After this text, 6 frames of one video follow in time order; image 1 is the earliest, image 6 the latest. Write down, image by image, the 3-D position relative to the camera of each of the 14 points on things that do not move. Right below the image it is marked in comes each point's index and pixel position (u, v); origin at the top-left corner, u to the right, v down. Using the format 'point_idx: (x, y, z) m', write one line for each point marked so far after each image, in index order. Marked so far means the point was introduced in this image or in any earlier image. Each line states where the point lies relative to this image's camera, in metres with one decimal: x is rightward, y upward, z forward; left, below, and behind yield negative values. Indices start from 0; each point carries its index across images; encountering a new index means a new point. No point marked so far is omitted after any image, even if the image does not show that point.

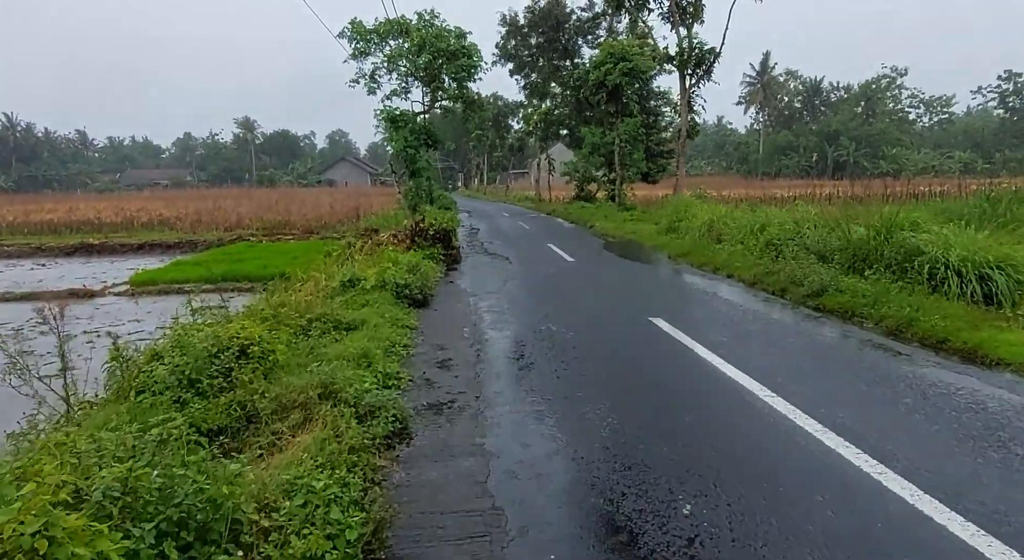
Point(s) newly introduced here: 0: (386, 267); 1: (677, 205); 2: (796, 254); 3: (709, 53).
0: (-1.8, +0.2, +8.7) m
1: (+5.0, +2.3, +18.7) m
2: (+4.4, +0.4, +9.5) m
3: (+5.8, +6.7, +18.0) m
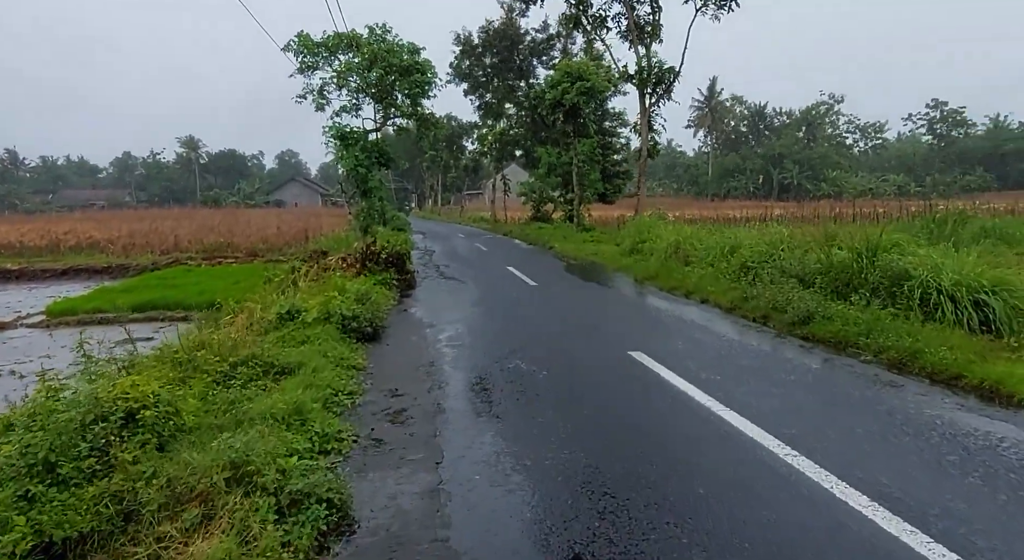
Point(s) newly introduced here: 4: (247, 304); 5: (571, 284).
0: (-2.3, -0.2, +7.8) m
1: (+3.7, +1.7, +18.3) m
2: (+3.8, 0.0, +9.0) m
3: (+4.5, +6.0, +17.7) m
4: (-3.9, -0.4, +9.1) m
5: (+1.3, -0.1, +13.5) m
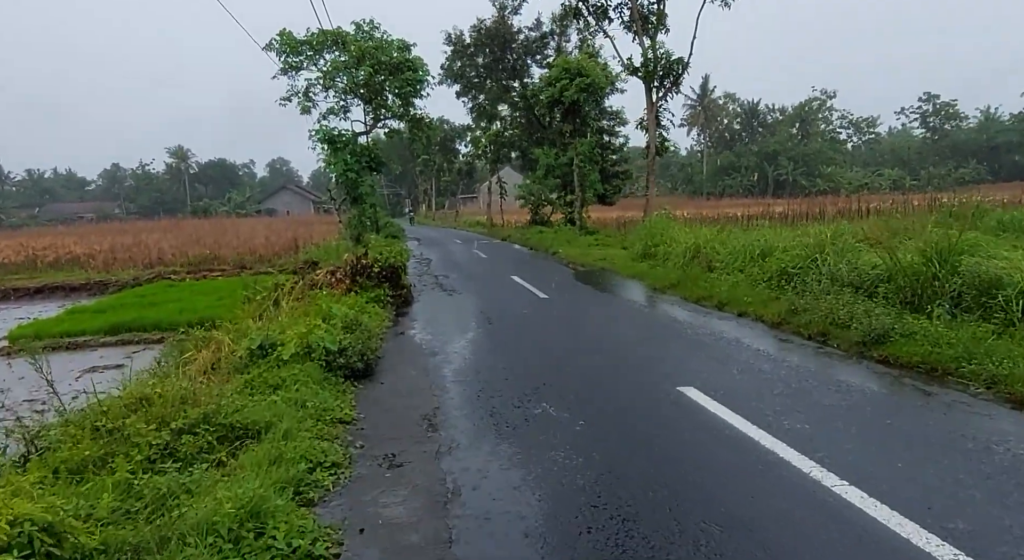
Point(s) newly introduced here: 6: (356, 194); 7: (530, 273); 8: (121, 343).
0: (-2.1, -0.5, +6.6) m
1: (+3.8, +1.5, +17.1) m
2: (+4.0, -0.1, +7.8) m
3: (+4.5, +5.9, +16.6) m
4: (-3.8, -0.7, +7.9) m
5: (+1.4, -0.2, +12.3) m
6: (-4.9, +2.7, +19.3) m
7: (+0.5, +0.2, +16.5) m
8: (-9.0, -1.5, +14.1) m
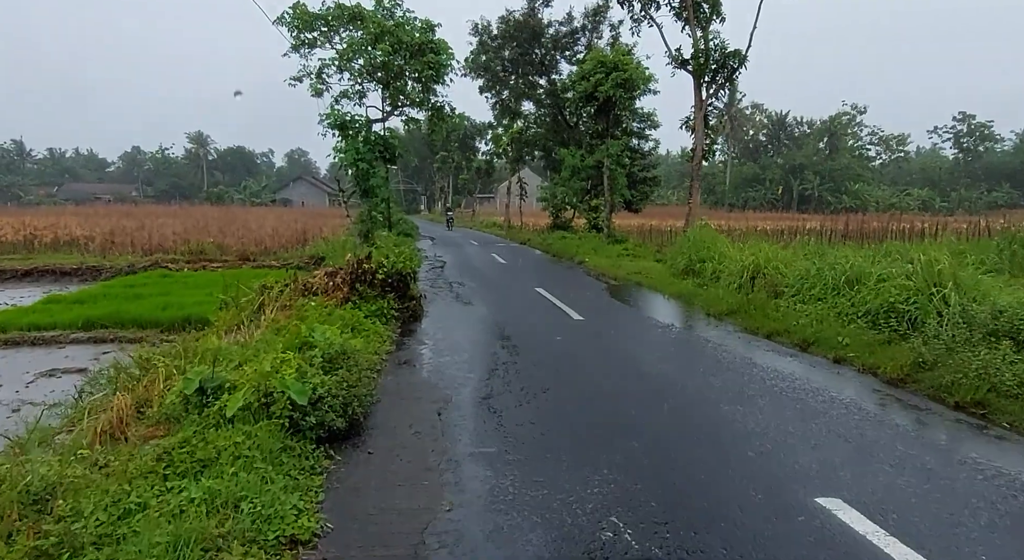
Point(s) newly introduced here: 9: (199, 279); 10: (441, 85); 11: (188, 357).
0: (-1.8, -0.6, +4.8) m
1: (+4.4, +1.0, +15.3) m
2: (+4.4, -0.5, +5.9) m
3: (+5.3, +5.4, +14.8) m
4: (-3.4, -0.7, +6.2) m
5: (+1.9, -0.6, +10.5) m
6: (-4.2, +2.7, +17.6) m
7: (+1.1, -0.1, +14.7) m
8: (-8.5, -1.3, +12.5) m
9: (-9.6, 0.0, +18.8) m
10: (-2.0, +5.6, +17.7) m
11: (-3.1, -0.7, +5.7) m
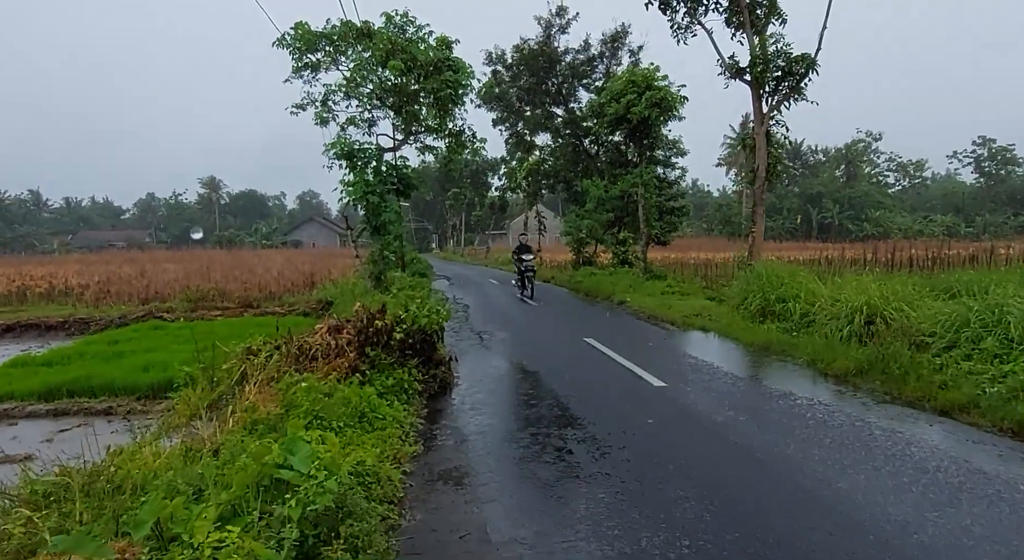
0: (-1.2, -1.0, +2.6) m
1: (+5.2, +0.2, +13.0) m
2: (+5.0, -0.9, +3.6) m
3: (+6.0, +4.5, +12.7) m
4: (-2.8, -1.2, +4.0) m
5: (+2.6, -1.2, +8.2) m
6: (-3.4, +1.5, +15.6) m
7: (+1.8, -1.0, +12.4) m
8: (-7.8, -2.3, +10.3) m
9: (-8.7, -1.4, +16.7) m
10: (-1.3, +4.4, +15.8) m
11: (-2.4, -1.2, +3.5) m
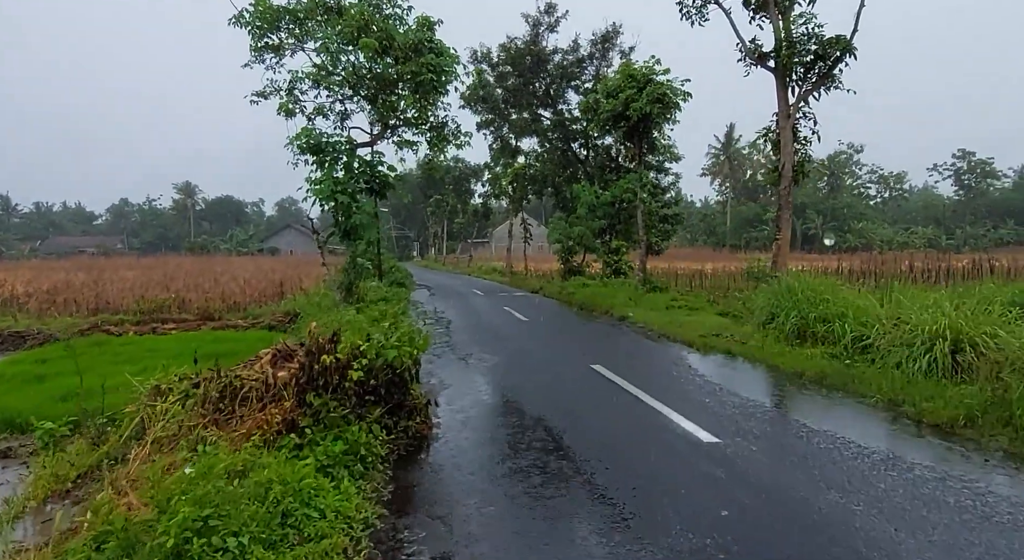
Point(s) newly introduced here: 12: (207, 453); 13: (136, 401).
0: (-1.1, -1.1, +0.7) m
1: (+5.0, -0.1, +11.3) m
2: (+5.1, -1.0, +1.9) m
3: (+5.8, +4.3, +11.1) m
4: (-2.7, -1.3, +2.0) m
5: (+2.6, -1.4, +6.4) m
6: (-3.6, +1.2, +13.7) m
7: (+1.7, -1.3, +10.6) m
8: (-7.9, -2.5, +8.2) m
9: (-9.0, -1.6, +14.6) m
10: (-1.6, +4.2, +14.0) m
11: (-2.3, -1.3, +1.6) m
12: (-1.9, -1.1, +3.9) m
13: (-3.4, -1.1, +5.4) m
